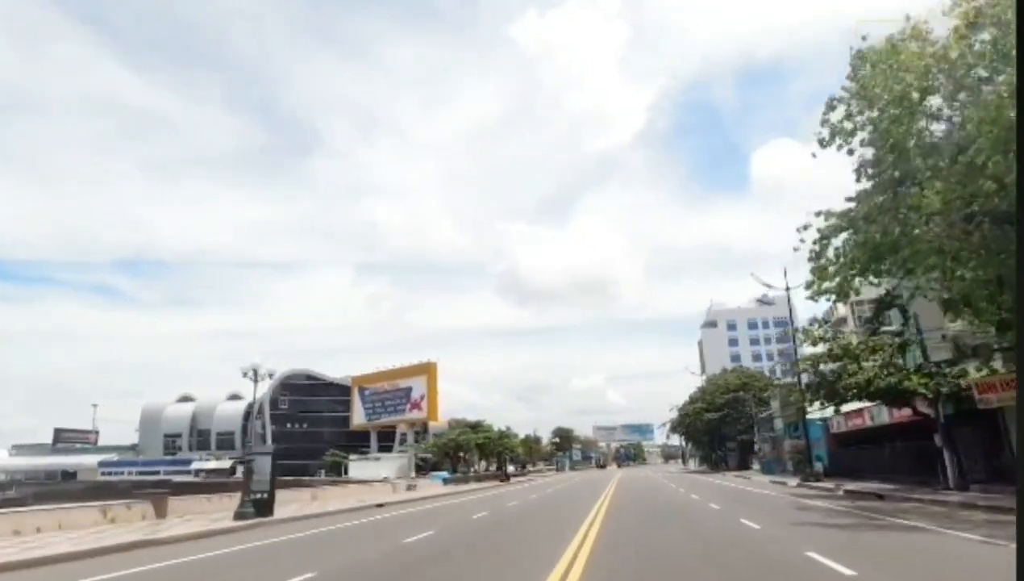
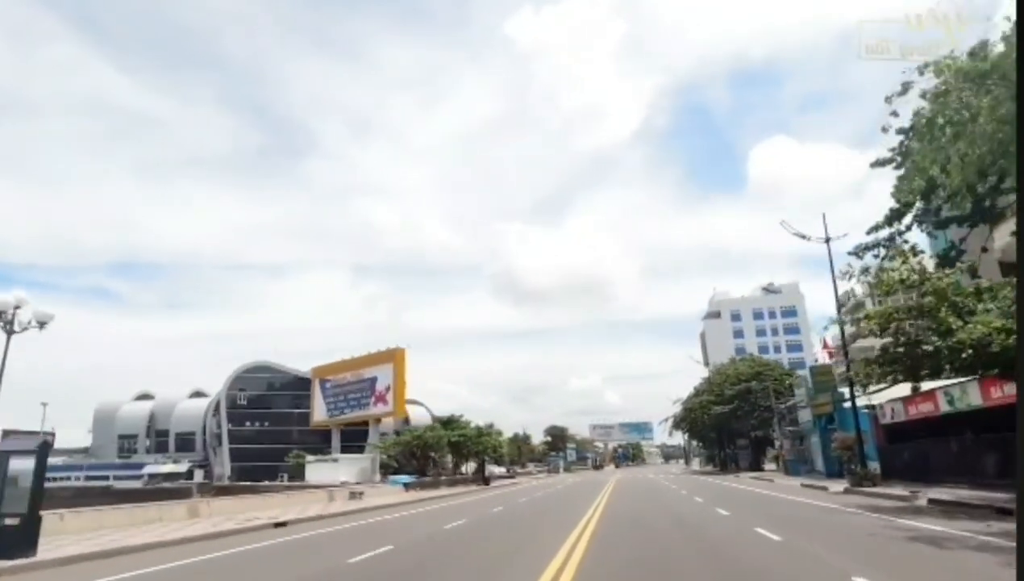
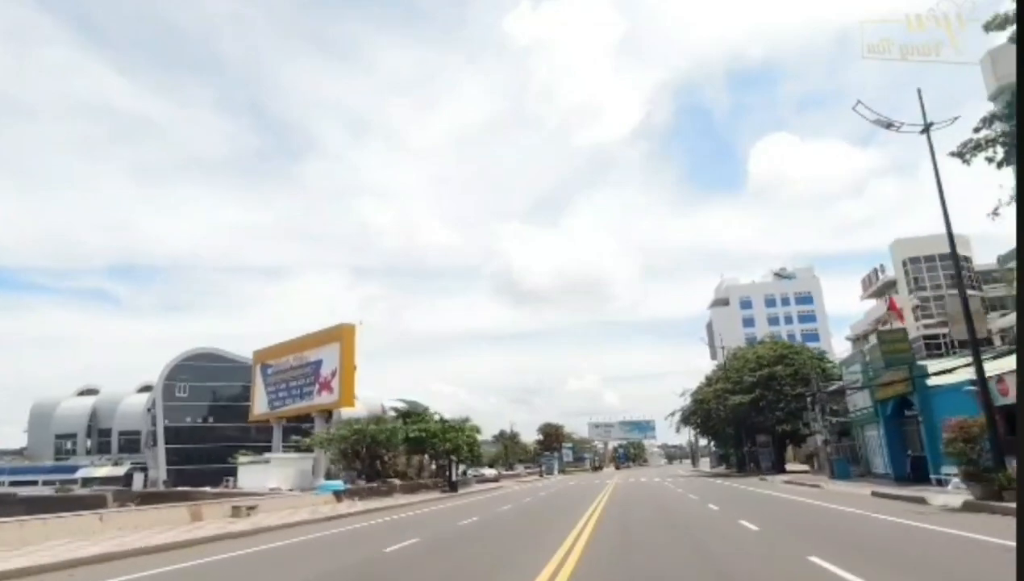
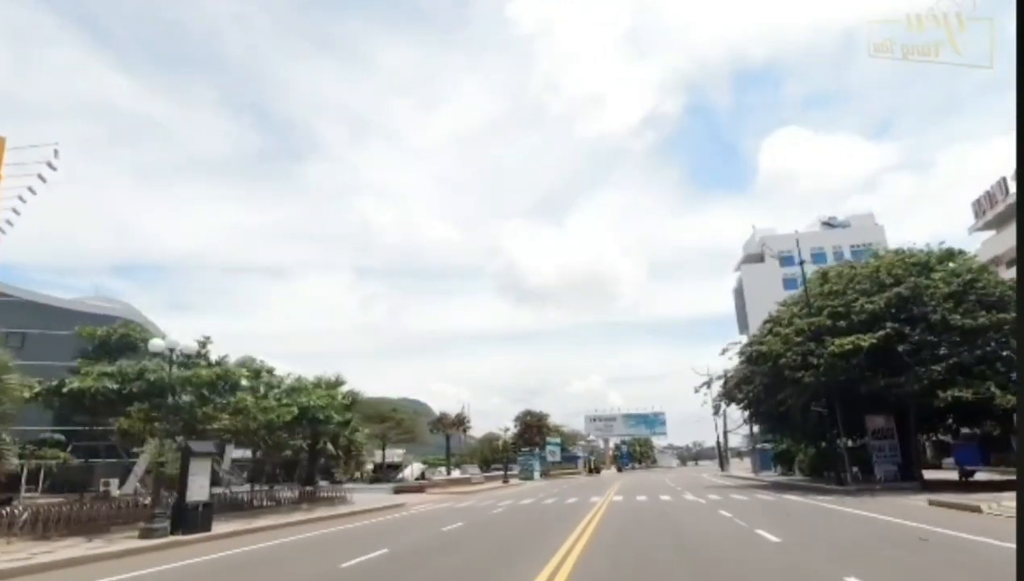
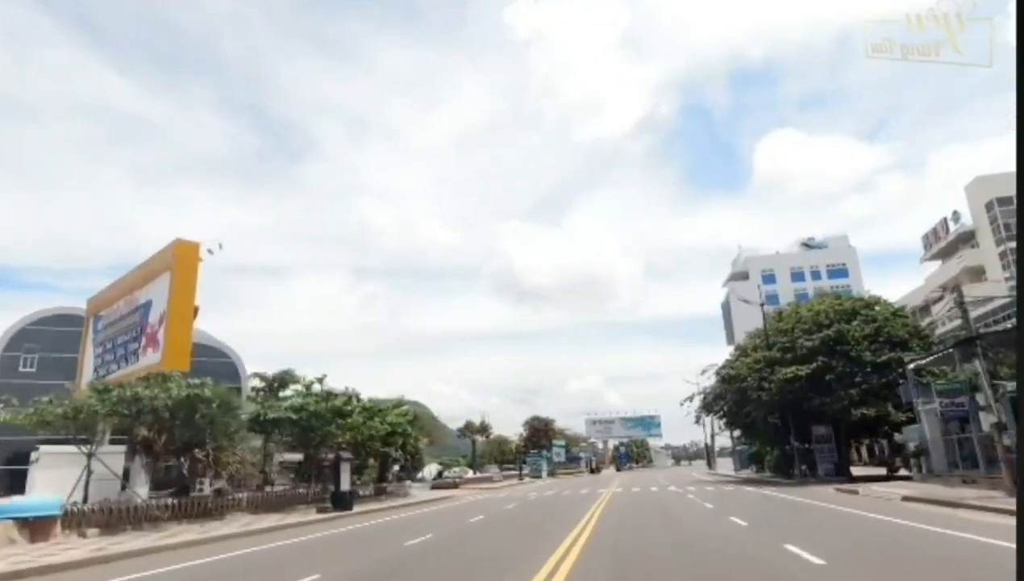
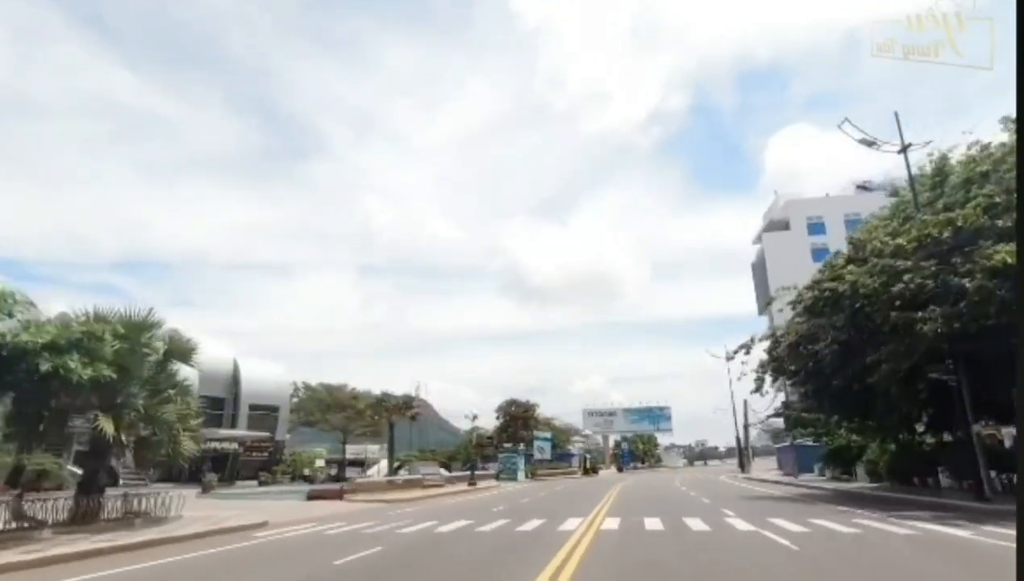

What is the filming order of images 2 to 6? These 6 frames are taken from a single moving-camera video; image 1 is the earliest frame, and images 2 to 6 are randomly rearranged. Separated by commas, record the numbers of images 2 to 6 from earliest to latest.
2, 3, 5, 4, 6
